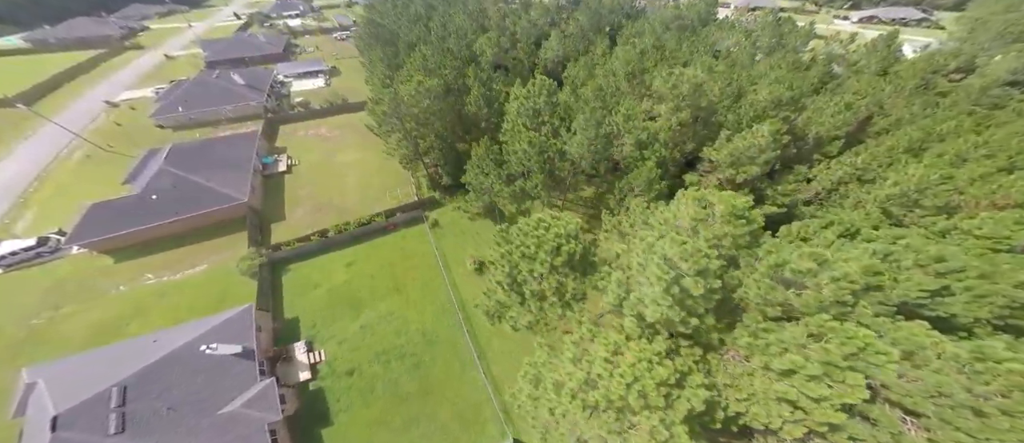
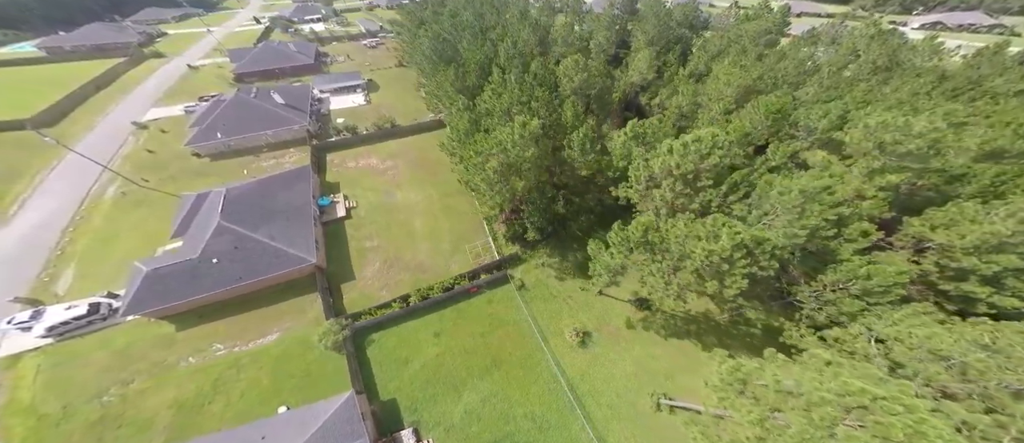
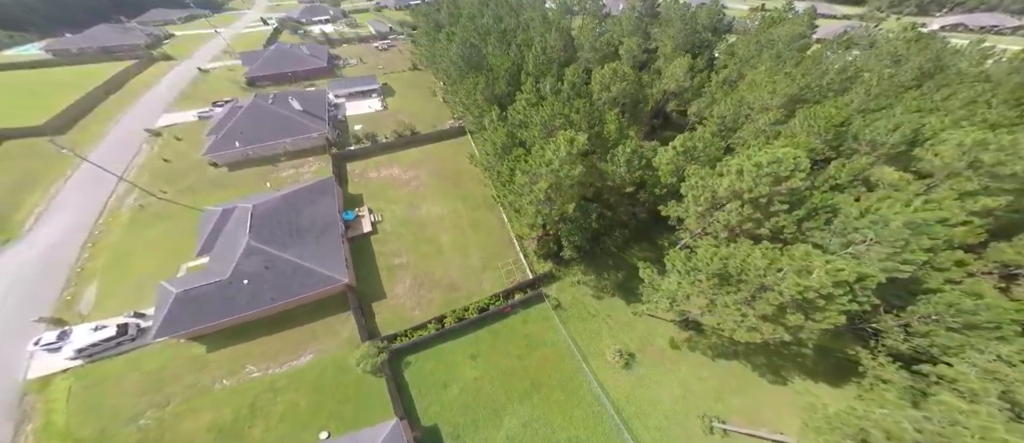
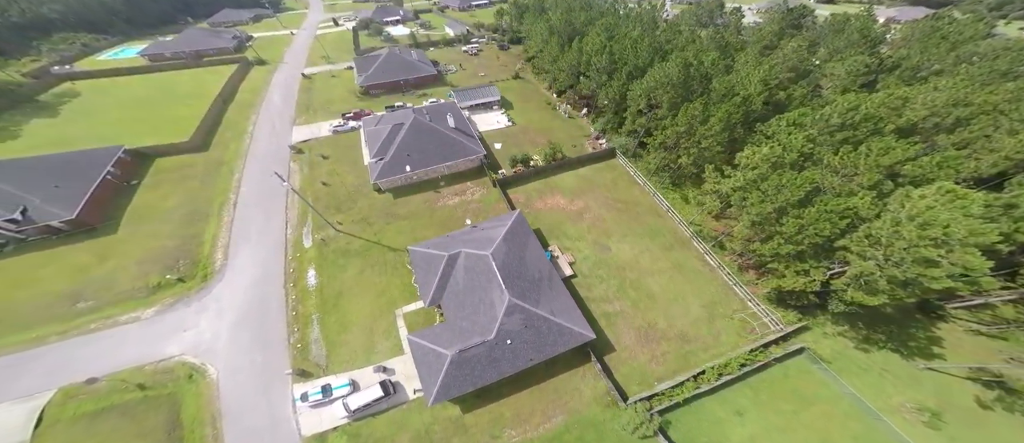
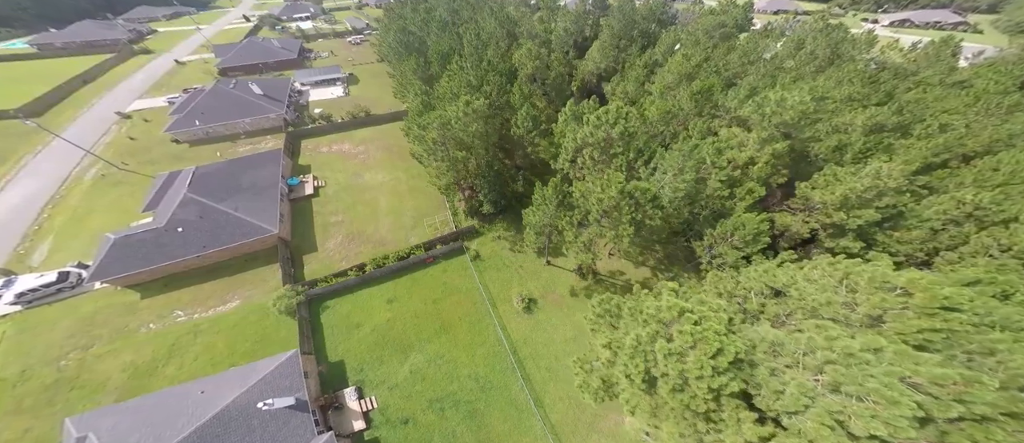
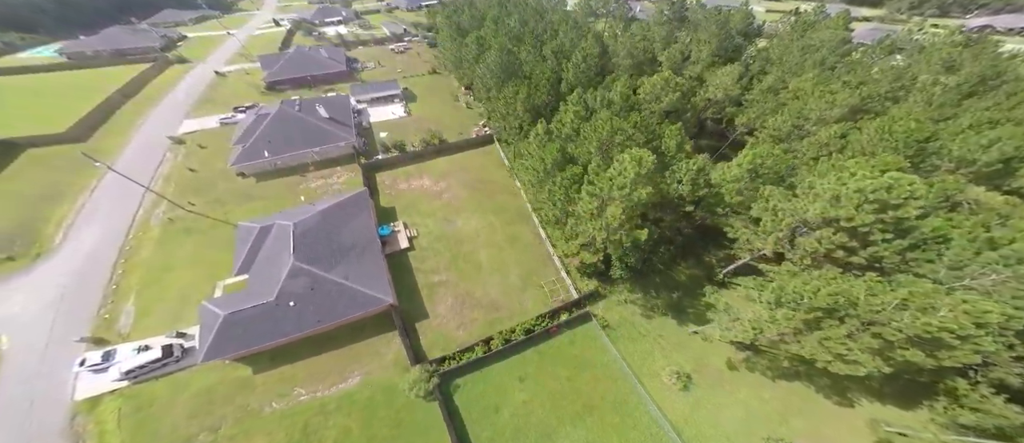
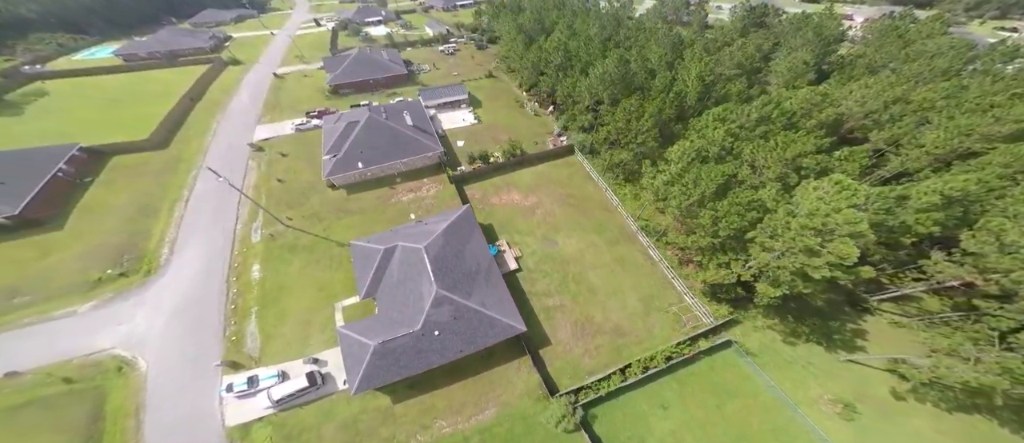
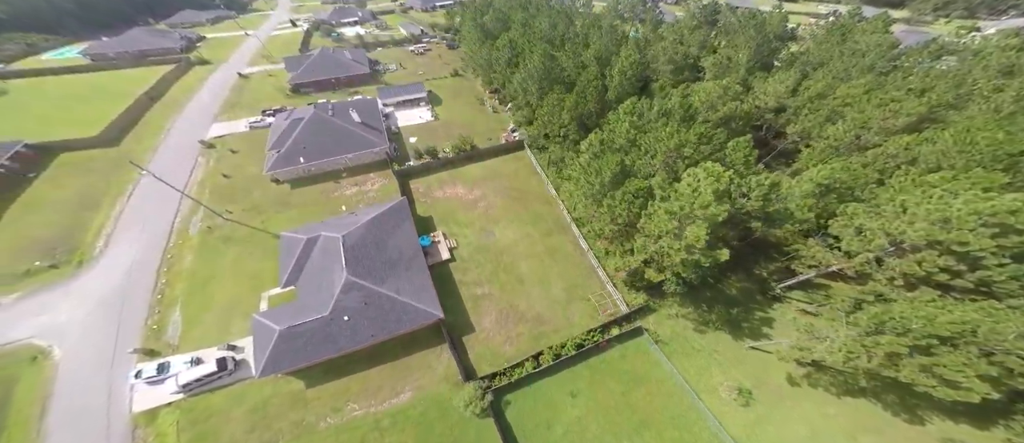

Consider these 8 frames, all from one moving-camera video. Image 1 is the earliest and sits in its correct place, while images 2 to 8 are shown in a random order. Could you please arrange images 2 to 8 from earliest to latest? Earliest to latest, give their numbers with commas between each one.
5, 2, 3, 6, 8, 7, 4
